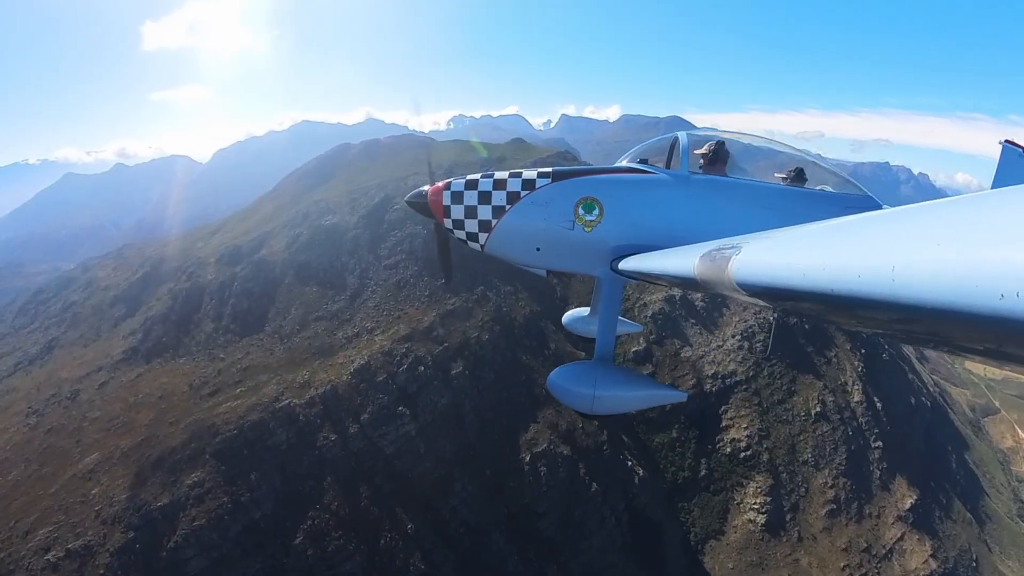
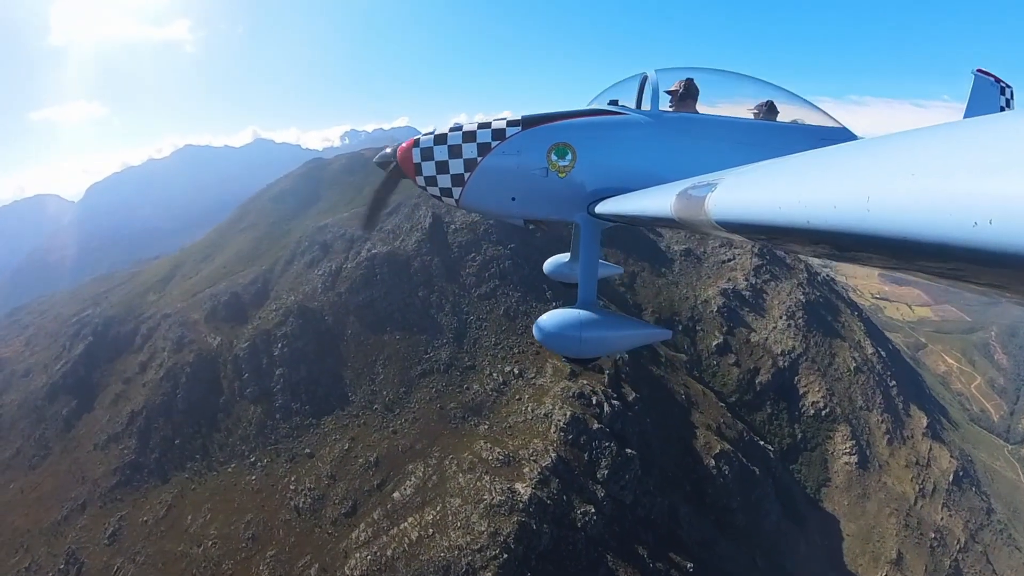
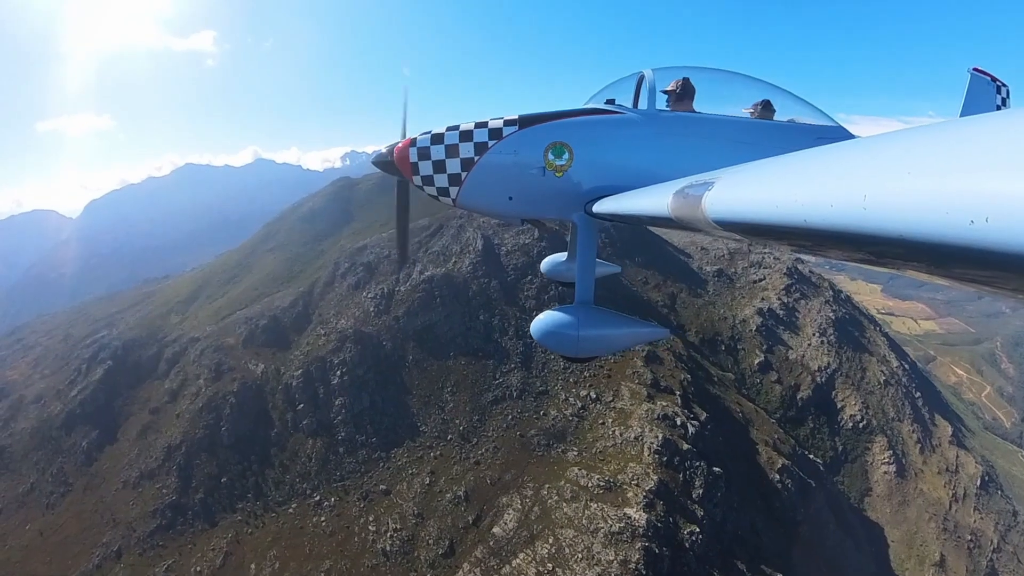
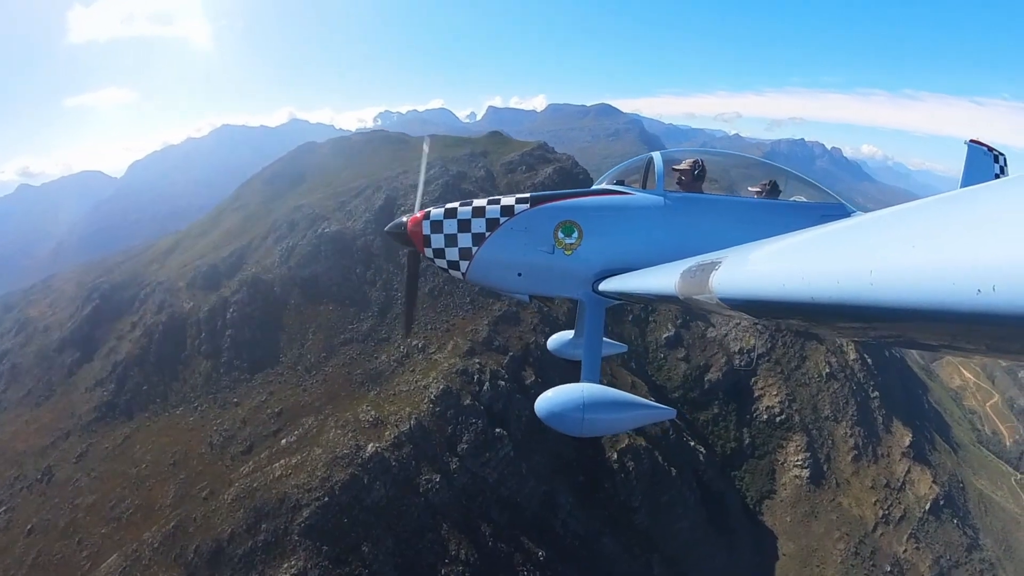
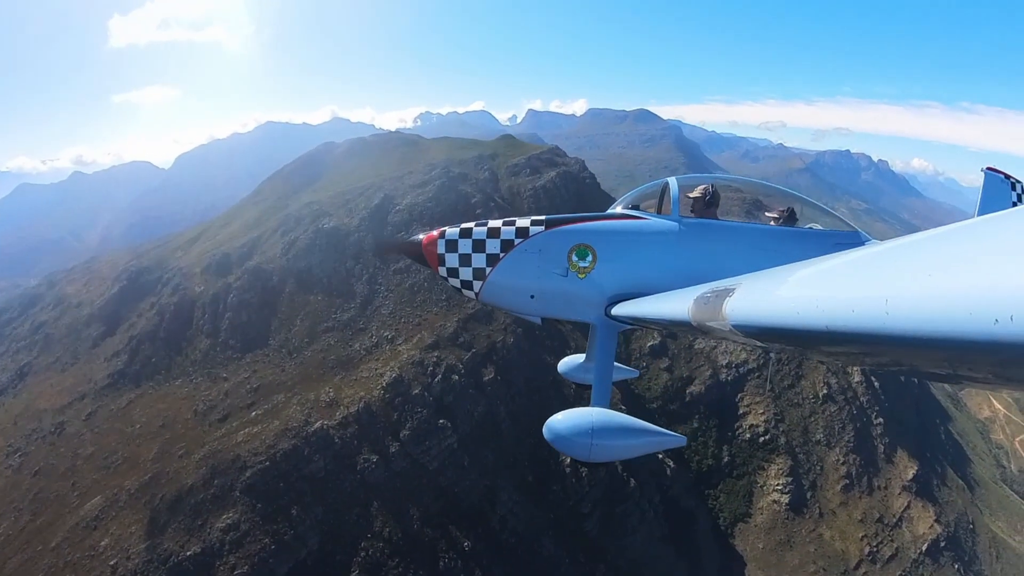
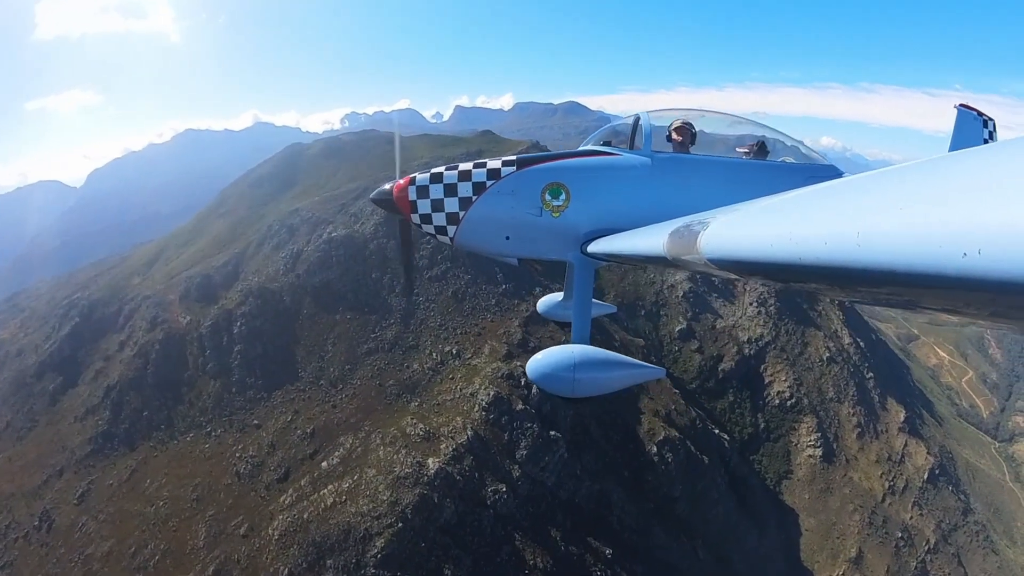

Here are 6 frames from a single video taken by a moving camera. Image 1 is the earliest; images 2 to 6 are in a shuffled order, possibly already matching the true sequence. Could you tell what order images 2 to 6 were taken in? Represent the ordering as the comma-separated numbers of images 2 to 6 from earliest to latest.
5, 4, 6, 2, 3
